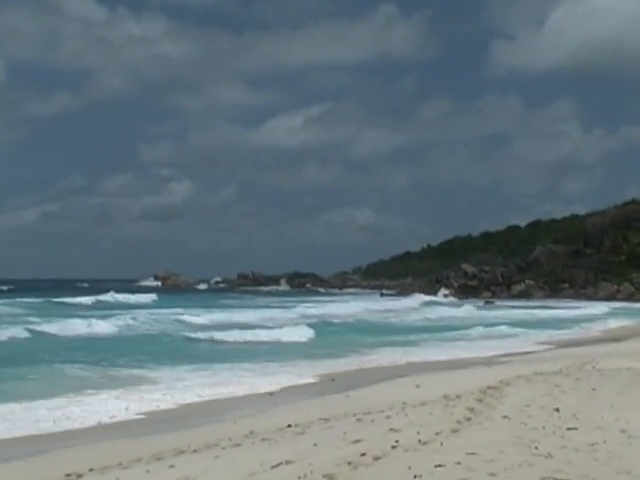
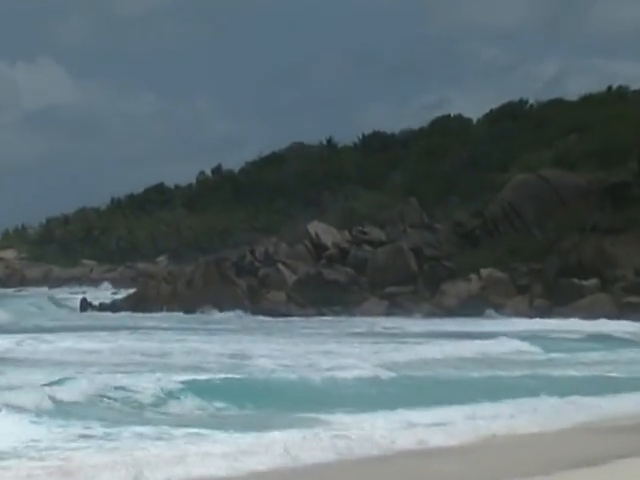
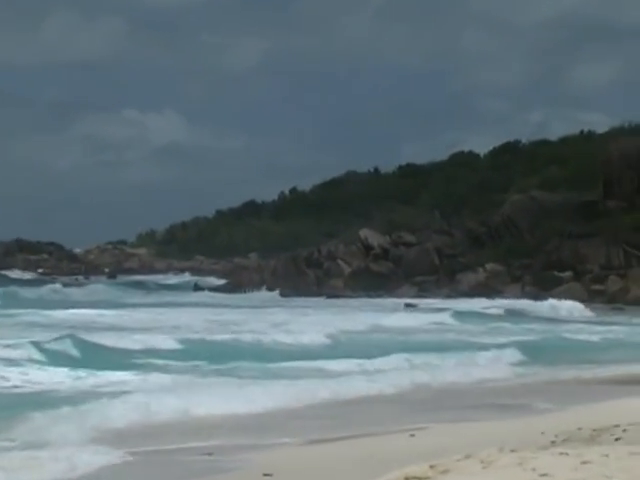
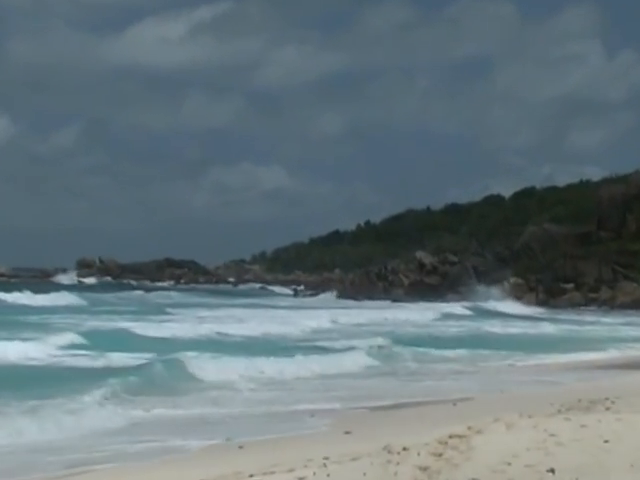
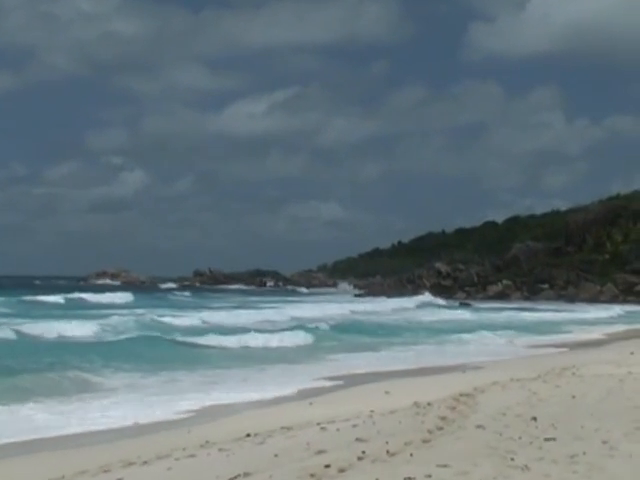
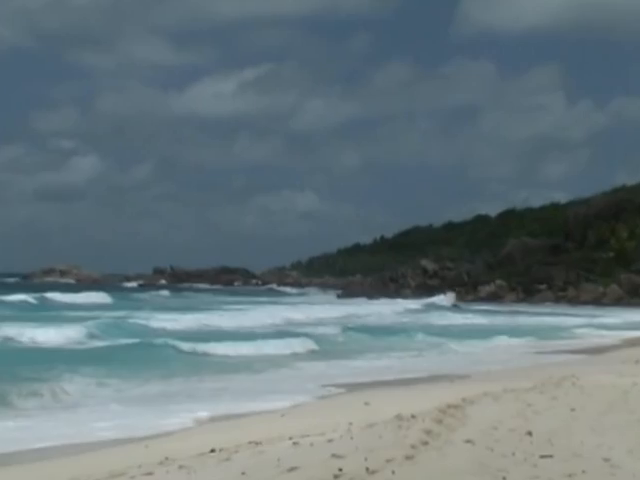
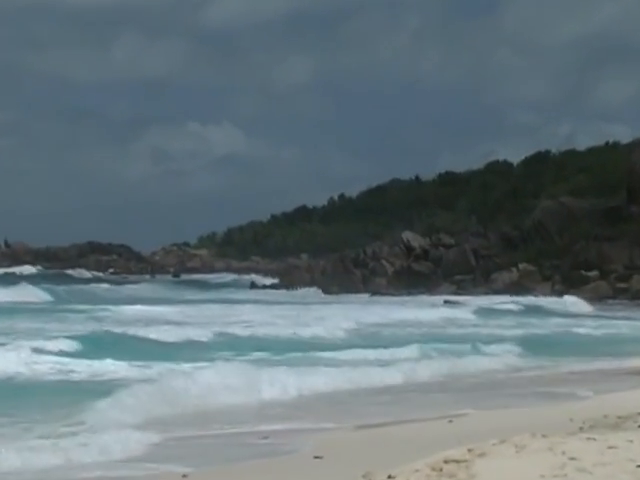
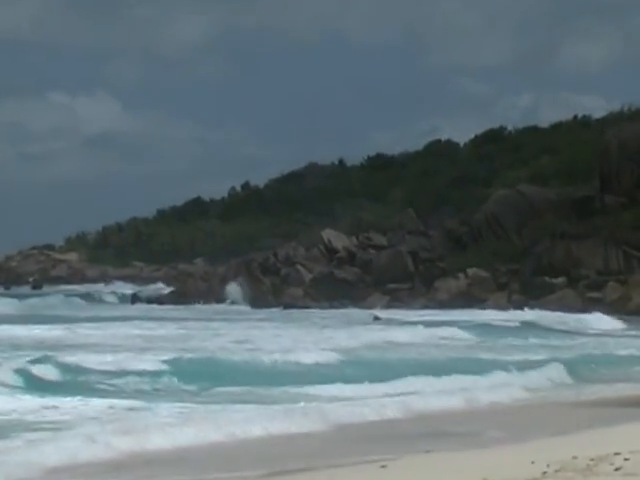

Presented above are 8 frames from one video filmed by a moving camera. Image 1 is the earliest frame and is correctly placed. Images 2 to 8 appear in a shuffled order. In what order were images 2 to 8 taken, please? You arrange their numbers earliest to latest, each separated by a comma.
5, 6, 4, 7, 3, 8, 2
